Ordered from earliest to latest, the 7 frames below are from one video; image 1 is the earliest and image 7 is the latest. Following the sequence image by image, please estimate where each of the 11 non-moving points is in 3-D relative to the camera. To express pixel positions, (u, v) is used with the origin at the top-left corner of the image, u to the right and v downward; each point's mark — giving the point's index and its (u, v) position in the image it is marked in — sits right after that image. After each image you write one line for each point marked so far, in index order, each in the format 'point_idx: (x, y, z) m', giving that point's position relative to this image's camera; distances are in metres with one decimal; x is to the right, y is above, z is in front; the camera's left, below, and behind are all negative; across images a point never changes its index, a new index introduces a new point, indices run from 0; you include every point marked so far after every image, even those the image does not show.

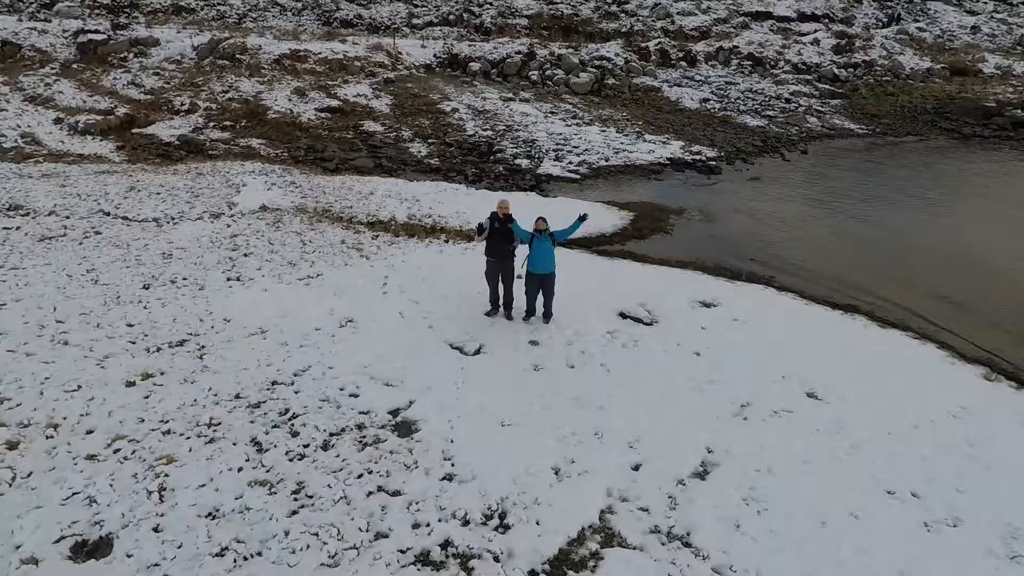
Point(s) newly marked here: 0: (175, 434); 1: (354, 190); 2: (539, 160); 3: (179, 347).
0: (-2.2, -0.9, +3.7) m
1: (-2.7, +1.7, +9.5) m
2: (+0.6, +2.8, +12.6) m
3: (-2.7, -0.5, +4.7) m
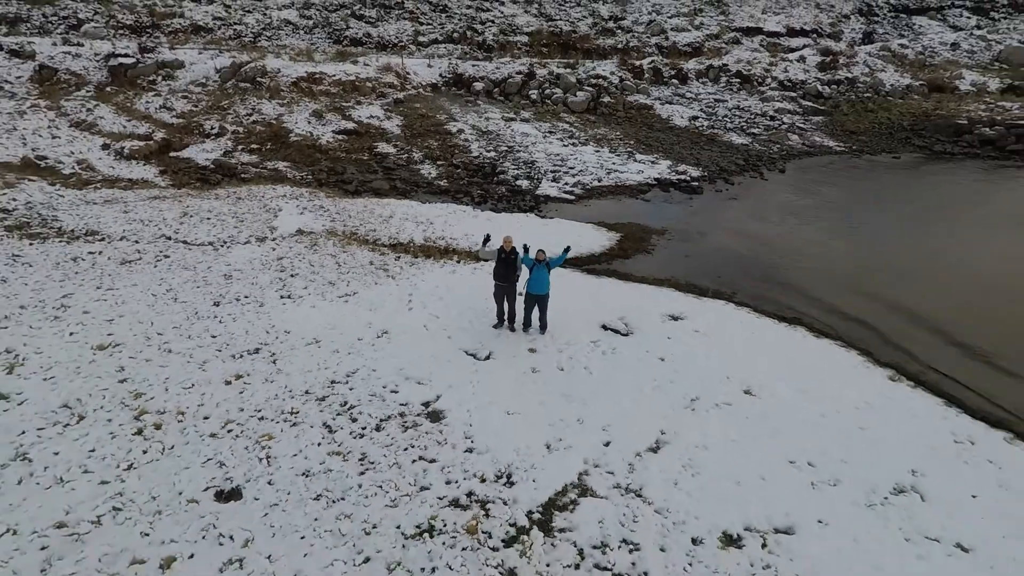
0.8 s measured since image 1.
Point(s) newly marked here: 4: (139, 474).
0: (-2.1, -1.1, +5.0) m
1: (-2.6, +1.4, +10.8) m
2: (+0.6, +2.6, +13.9) m
3: (-2.7, -0.7, +6.0) m
4: (-2.8, -1.3, +4.2) m
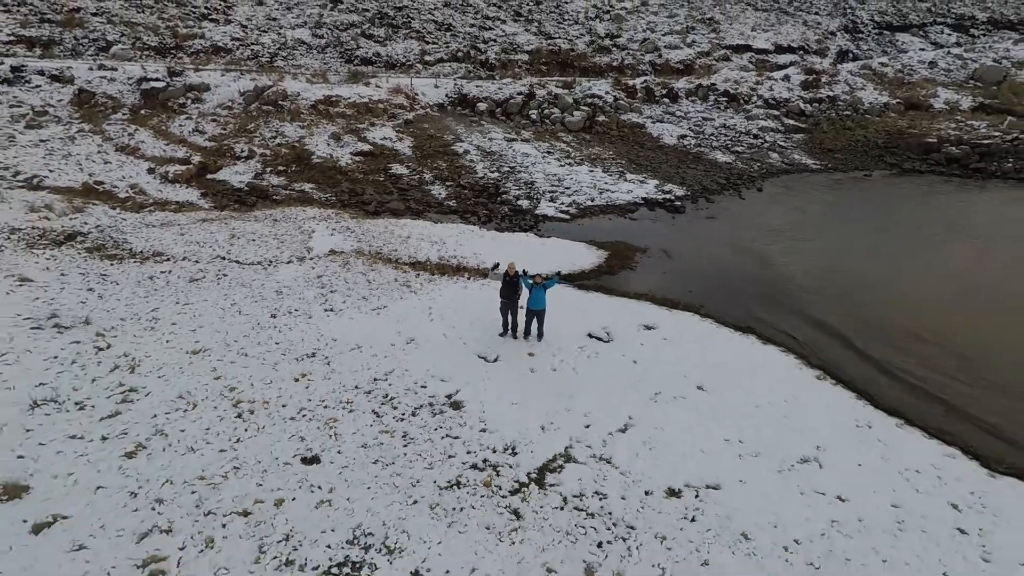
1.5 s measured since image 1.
0: (-2.1, -1.4, +6.6) m
1: (-2.6, +1.2, +12.4) m
2: (+0.7, +2.4, +15.5) m
3: (-2.7, -0.9, +7.6) m
4: (-2.7, -1.6, +5.8) m
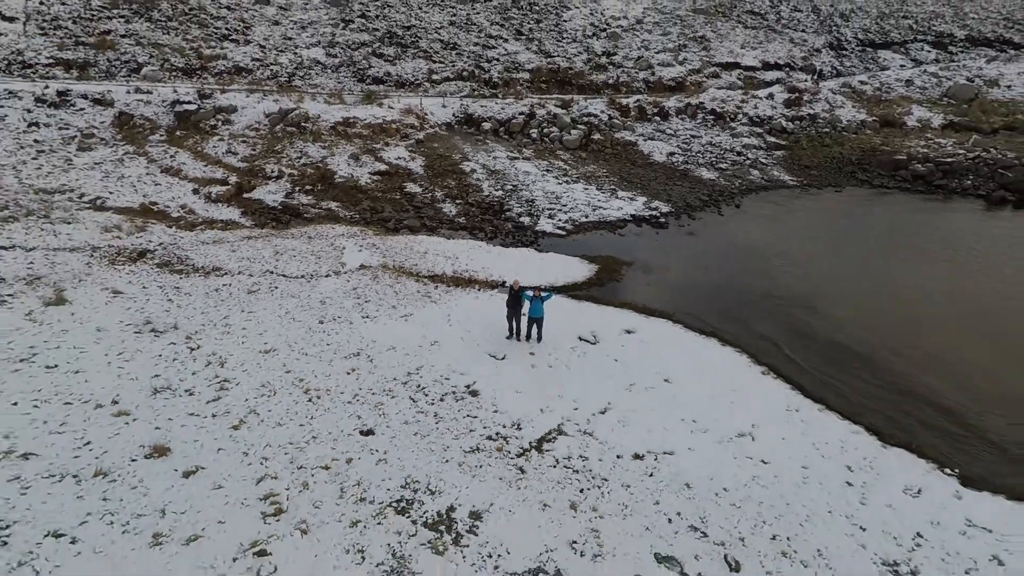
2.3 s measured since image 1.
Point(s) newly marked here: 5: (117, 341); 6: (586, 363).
0: (-2.0, -1.6, +8.5) m
1: (-2.5, +1.0, +14.3) m
2: (+0.8, +2.1, +17.4) m
3: (-2.6, -1.1, +9.5) m
4: (-2.6, -1.8, +7.7) m
5: (-6.4, -0.8, +9.1) m
6: (+1.3, -1.3, +9.7) m
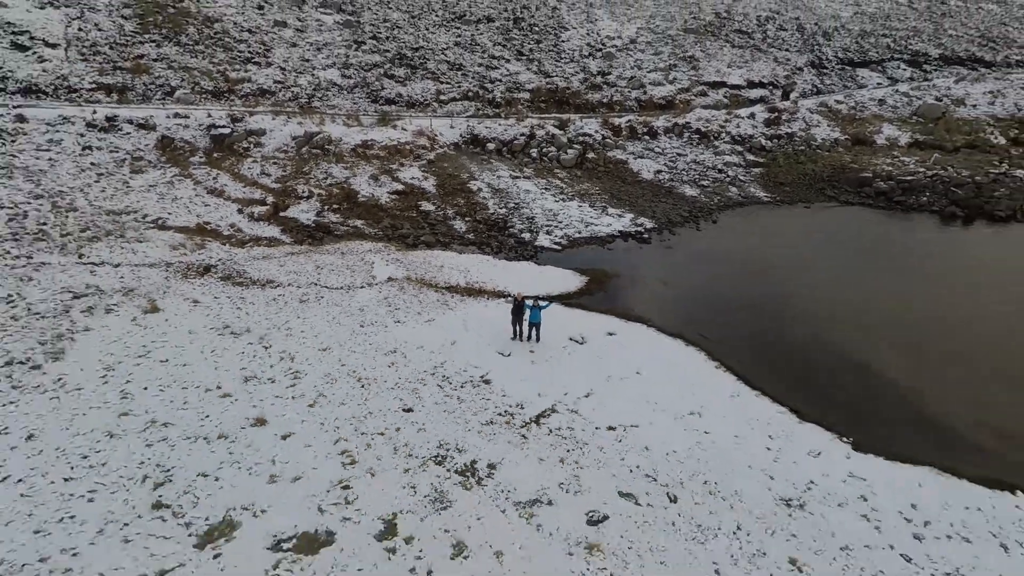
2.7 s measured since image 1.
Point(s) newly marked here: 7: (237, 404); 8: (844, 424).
0: (-1.9, -1.8, +11.0) m
1: (-2.4, +0.7, +16.8) m
2: (+0.9, +1.9, +19.9) m
3: (-2.5, -1.4, +12.0) m
4: (-2.6, -2.0, +10.2) m
5: (-6.3, -1.1, +11.6) m
6: (+1.3, -1.5, +12.2) m
7: (-4.7, -2.0, +9.7) m
8: (+6.0, -2.5, +10.9) m
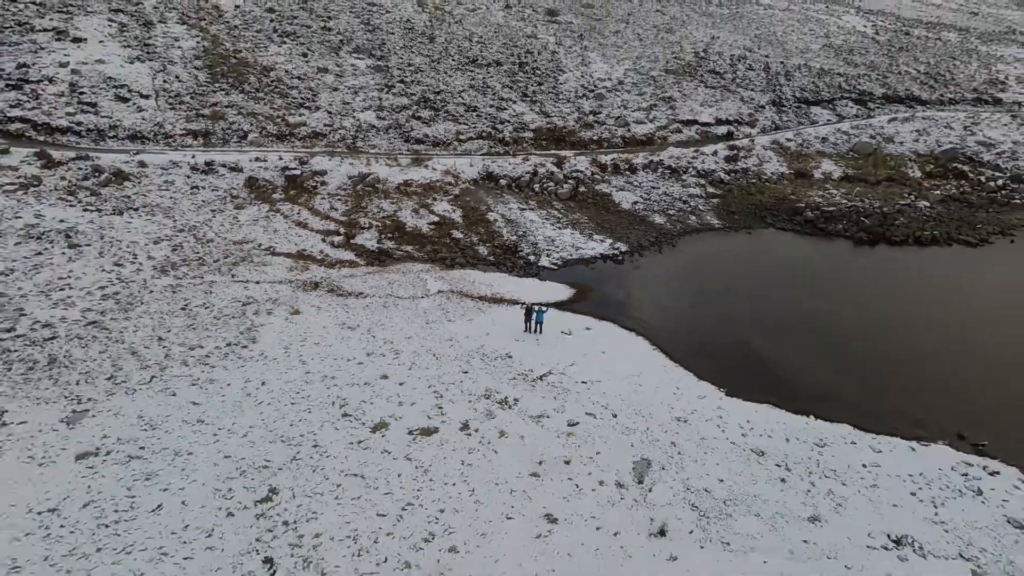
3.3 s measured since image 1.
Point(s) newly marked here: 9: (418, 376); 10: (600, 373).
0: (-1.5, -2.2, +18.1) m
1: (-2.0, +0.4, +23.9) m
2: (+1.3, +1.5, +27.0) m
3: (-2.0, -1.8, +19.1) m
4: (-2.1, -2.4, +17.3) m
5: (-5.8, -1.5, +18.7) m
6: (+1.8, -1.9, +19.2) m
7: (-4.3, -2.4, +16.8) m
8: (+6.4, -2.9, +18.0) m
9: (-2.8, -2.6, +16.6) m
10: (+2.7, -2.7, +17.5) m
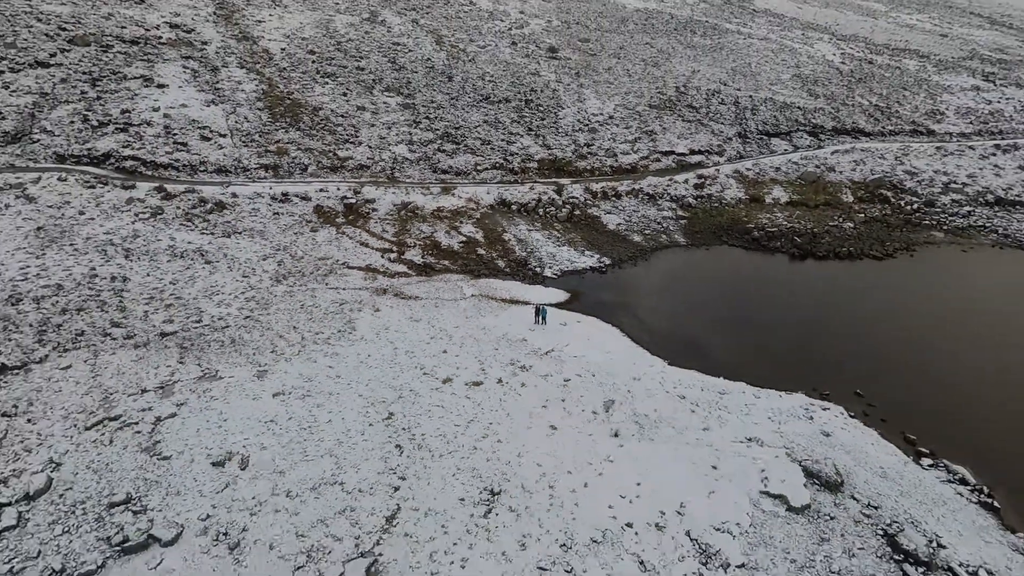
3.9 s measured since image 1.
0: (-0.8, -2.5, +26.9) m
1: (-1.3, +0.1, +32.7) m
2: (+2.0, +1.2, +35.8) m
3: (-1.3, -2.0, +27.9) m
4: (-1.4, -2.7, +26.1) m
5: (-5.1, -1.7, +27.5) m
6: (+2.5, -2.2, +28.1) m
7: (-3.6, -2.6, +25.6) m
8: (+7.1, -3.2, +26.8) m
9: (-2.1, -2.9, +25.4) m
10: (+3.4, -3.0, +26.4) m
